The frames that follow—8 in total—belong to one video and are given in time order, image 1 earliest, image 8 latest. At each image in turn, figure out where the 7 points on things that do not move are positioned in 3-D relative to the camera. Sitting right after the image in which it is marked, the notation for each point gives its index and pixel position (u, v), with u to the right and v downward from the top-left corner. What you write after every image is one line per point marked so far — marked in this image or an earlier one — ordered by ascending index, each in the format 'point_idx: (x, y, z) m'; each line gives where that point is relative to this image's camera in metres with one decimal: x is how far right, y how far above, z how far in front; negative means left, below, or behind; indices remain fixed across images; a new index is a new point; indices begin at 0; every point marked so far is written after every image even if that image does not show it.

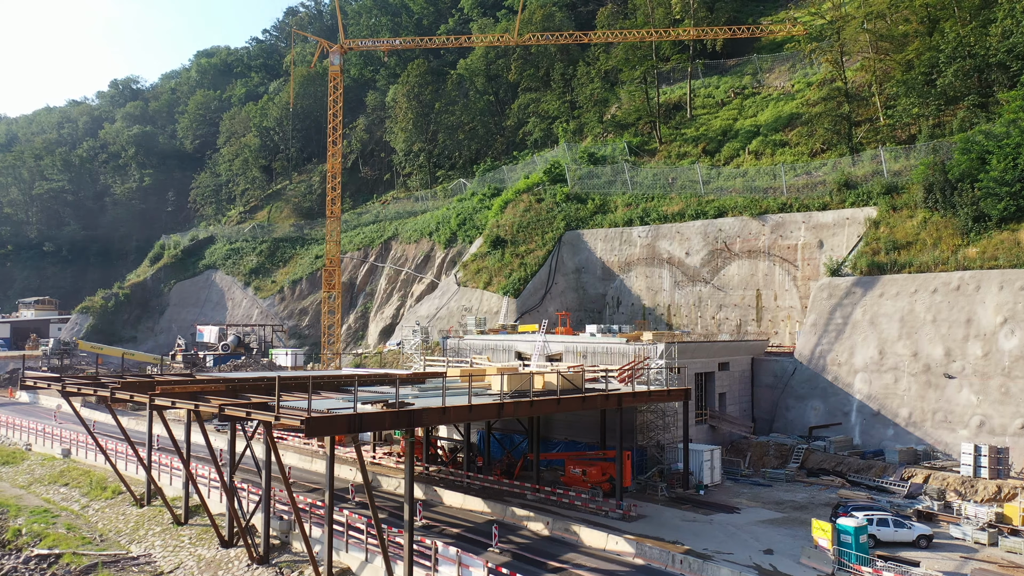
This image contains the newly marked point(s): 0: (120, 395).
0: (-9.0, -2.6, +16.5) m
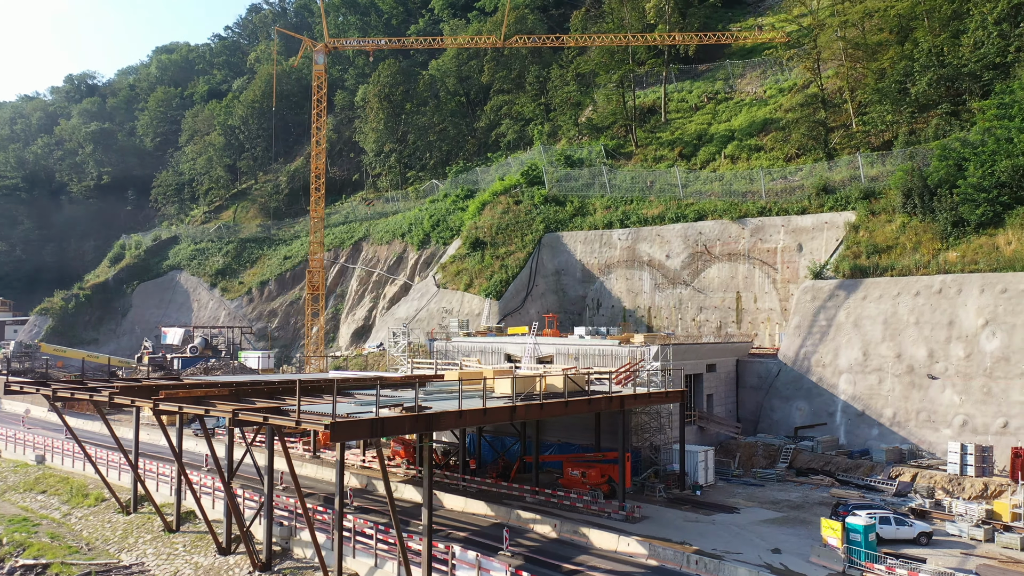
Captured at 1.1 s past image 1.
0: (-8.8, -2.6, +16.0) m
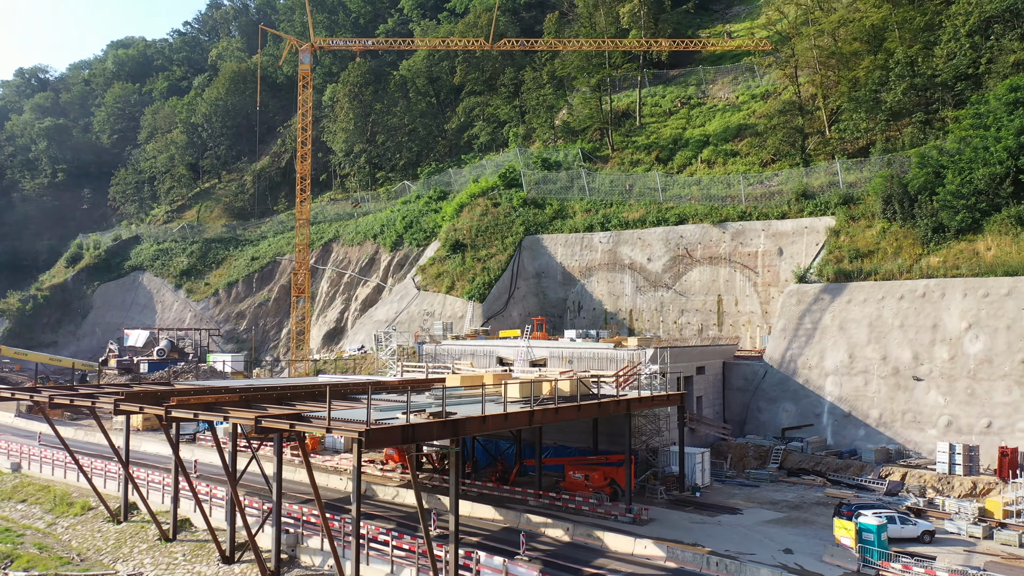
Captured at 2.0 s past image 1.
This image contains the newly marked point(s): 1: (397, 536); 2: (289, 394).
0: (-8.5, -2.6, +15.5) m
1: (-2.5, -5.4, +15.3) m
2: (-5.2, -2.5, +16.4) m
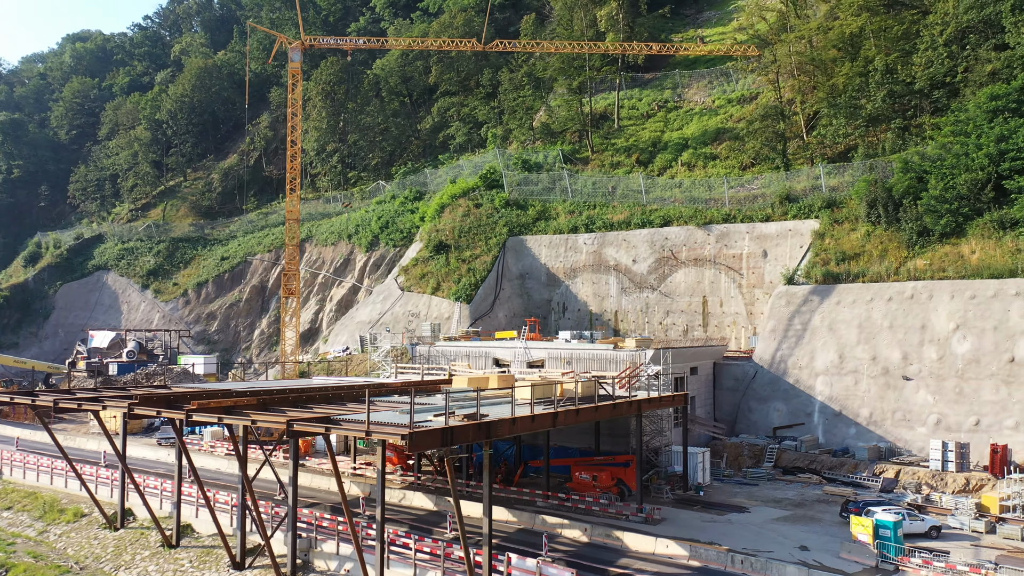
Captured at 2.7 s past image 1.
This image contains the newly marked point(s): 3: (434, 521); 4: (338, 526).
0: (-8.0, -2.7, +15.1) m
1: (-2.1, -5.4, +15.2) m
2: (-4.8, -2.6, +16.2) m
3: (-2.0, -6.2, +18.5) m
4: (-4.1, -5.7, +16.6) m
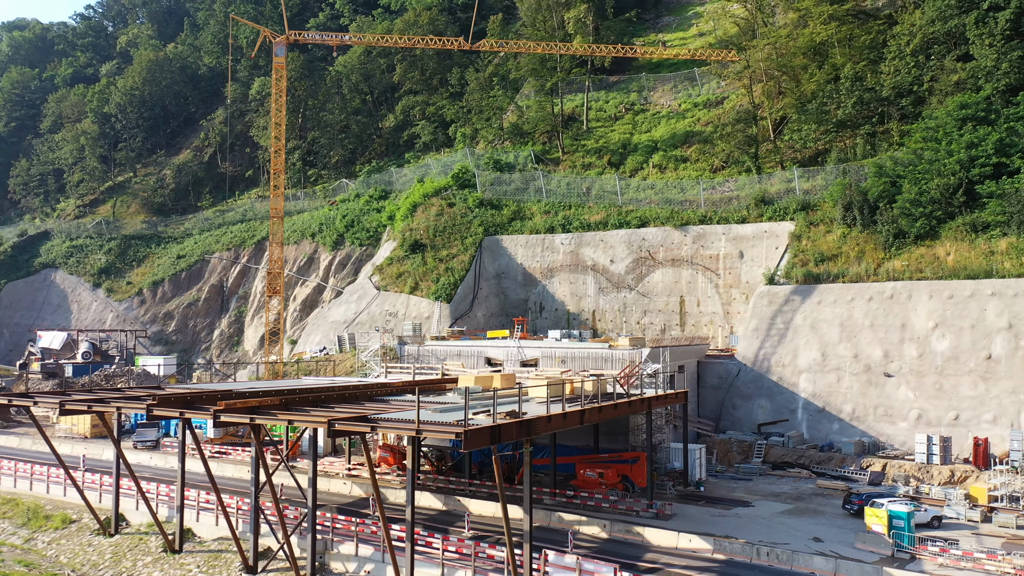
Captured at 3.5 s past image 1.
0: (-7.4, -2.6, +14.7) m
1: (-1.5, -5.4, +15.1) m
2: (-4.3, -2.5, +16.0) m
3: (-1.7, -6.1, +18.4) m
4: (-3.6, -5.6, +16.4) m
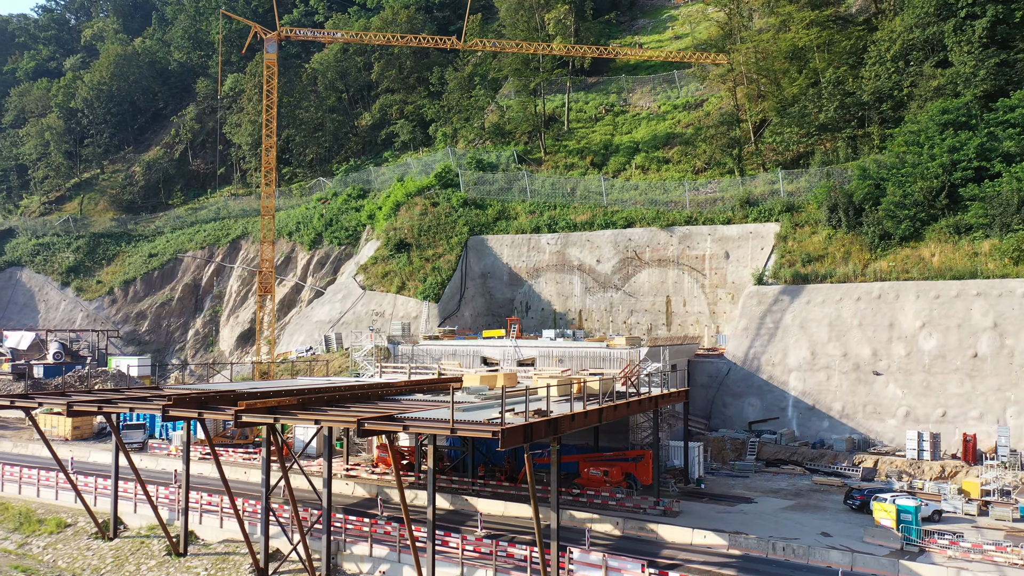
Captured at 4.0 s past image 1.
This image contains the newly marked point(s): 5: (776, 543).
0: (-7.0, -2.6, +14.5) m
1: (-1.1, -5.4, +15.1) m
2: (-3.9, -2.5, +15.9) m
3: (-1.4, -6.1, +18.4) m
4: (-3.3, -5.6, +16.3) m
5: (+5.6, -5.4, +14.7) m
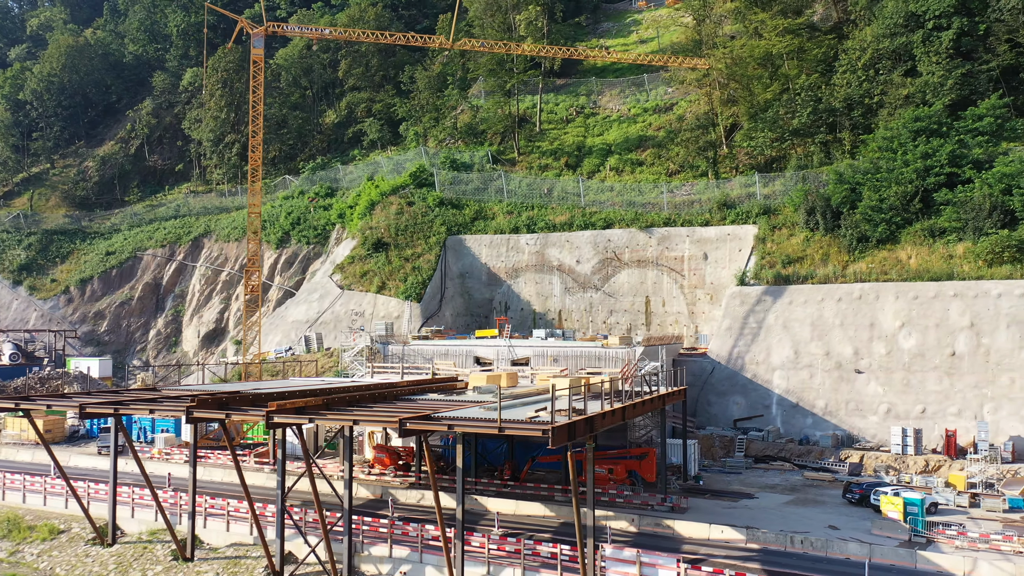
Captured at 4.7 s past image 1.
0: (-6.5, -2.6, +14.2) m
1: (-0.6, -5.4, +15.2) m
2: (-3.5, -2.5, +15.8) m
3: (-1.1, -6.1, +18.4) m
4: (-2.9, -5.6, +16.2) m
5: (+6.1, -5.4, +15.2) m
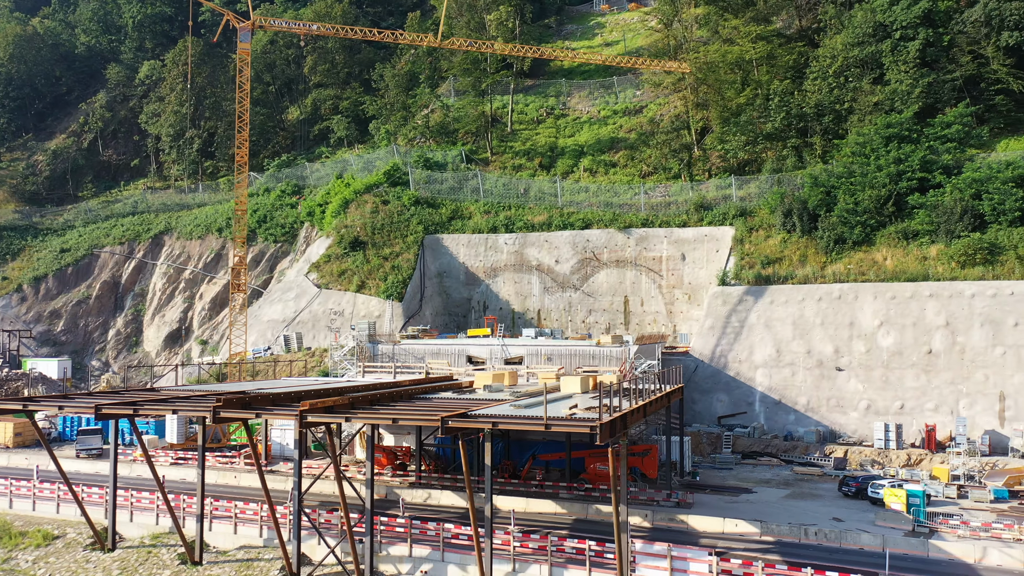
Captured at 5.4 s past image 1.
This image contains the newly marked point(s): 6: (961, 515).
0: (-5.9, -2.5, +14.0) m
1: (-0.1, -5.4, +15.3) m
2: (-3.0, -2.5, +15.8) m
3: (-0.8, -6.1, +18.5) m
4: (-2.5, -5.6, +16.3) m
5: (+6.6, -5.4, +15.7) m
6: (+11.0, -5.6, +17.3) m
